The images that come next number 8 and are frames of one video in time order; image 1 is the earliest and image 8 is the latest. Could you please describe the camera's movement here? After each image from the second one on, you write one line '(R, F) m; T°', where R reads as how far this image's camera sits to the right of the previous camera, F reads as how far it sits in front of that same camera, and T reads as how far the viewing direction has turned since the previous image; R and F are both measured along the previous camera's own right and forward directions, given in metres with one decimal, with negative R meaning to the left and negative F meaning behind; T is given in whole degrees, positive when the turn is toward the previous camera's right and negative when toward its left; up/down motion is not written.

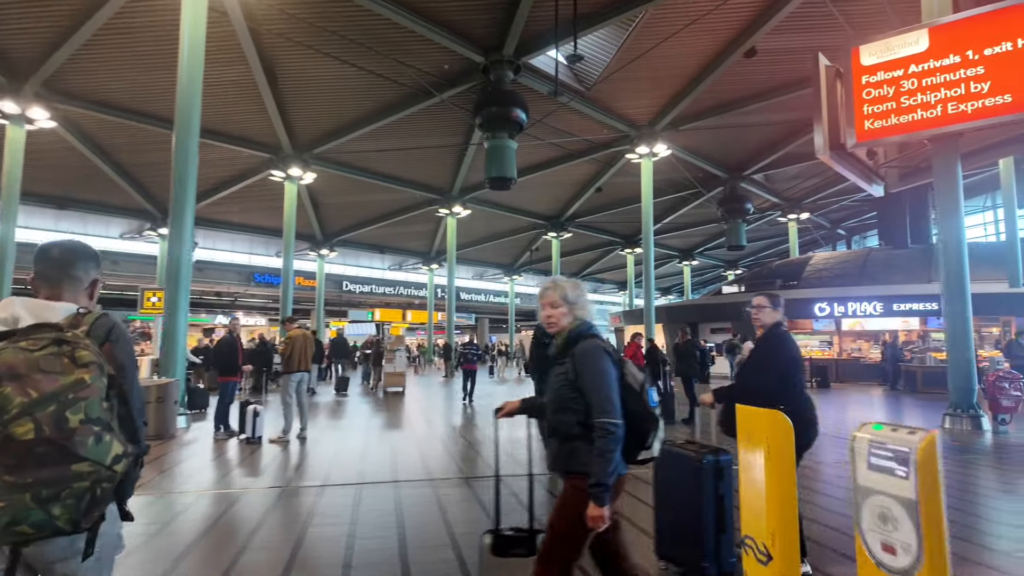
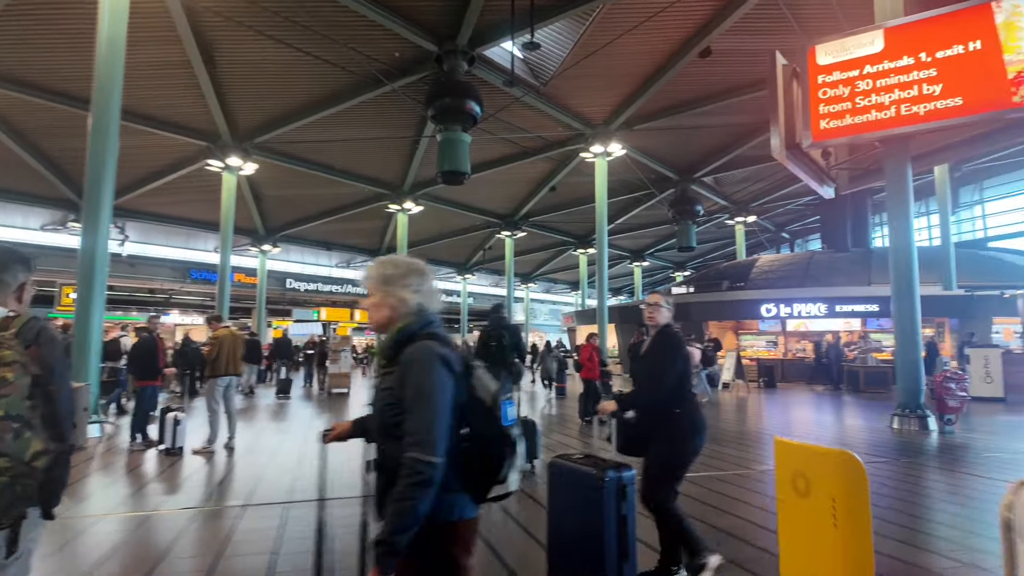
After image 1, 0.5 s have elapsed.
(0.0, +0.4) m; +5°
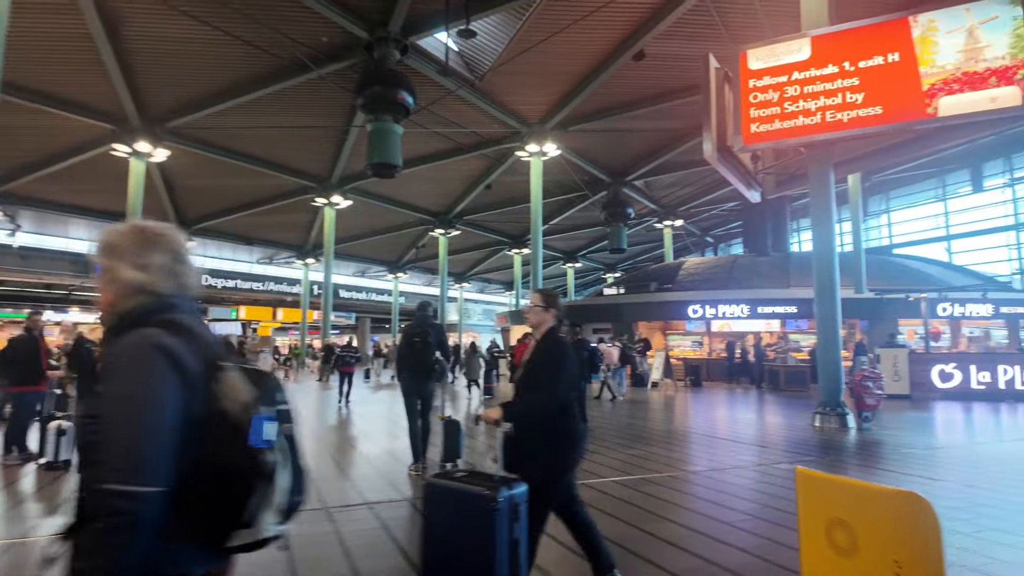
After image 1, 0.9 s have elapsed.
(0.0, +0.3) m; +6°
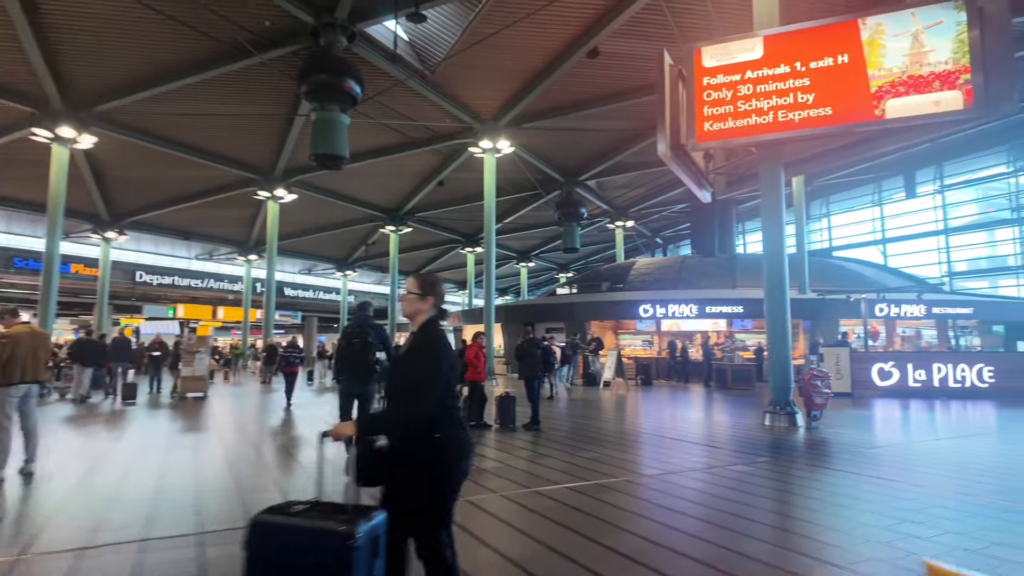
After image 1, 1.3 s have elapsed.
(0.0, +0.3) m; +5°
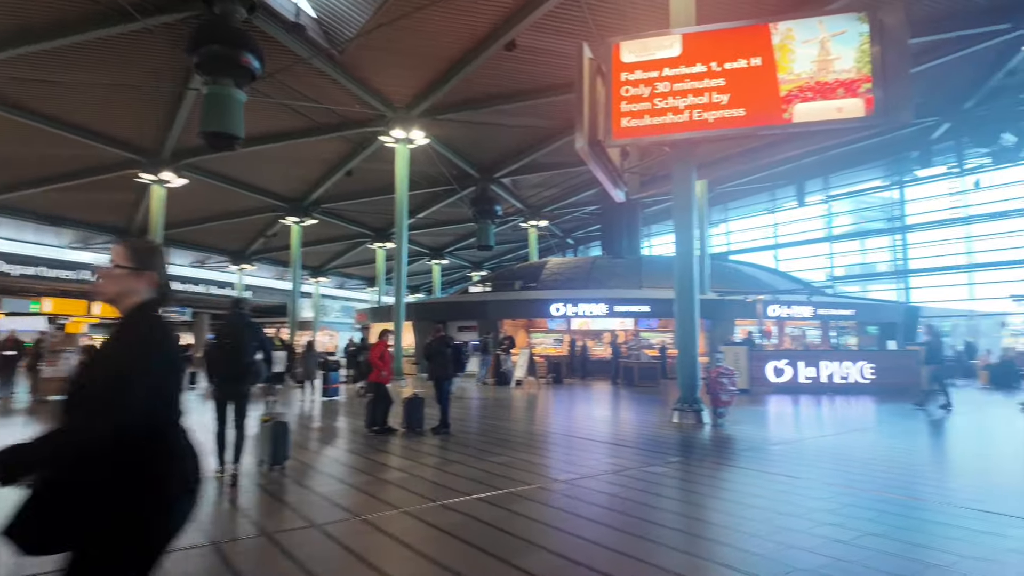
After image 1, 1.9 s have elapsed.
(0.0, +0.4) m; +9°
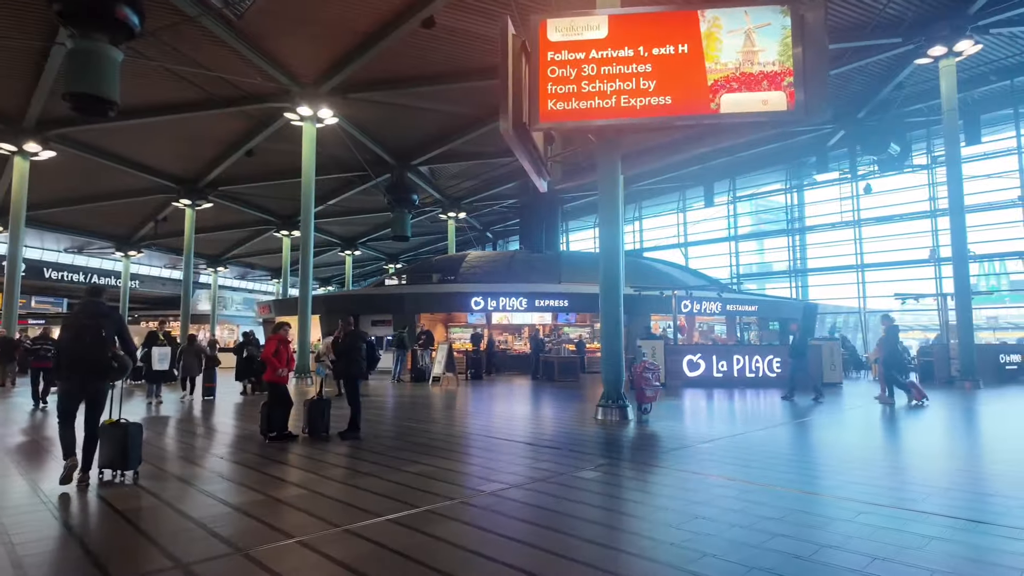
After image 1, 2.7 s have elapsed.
(0.0, +0.5) m; +8°
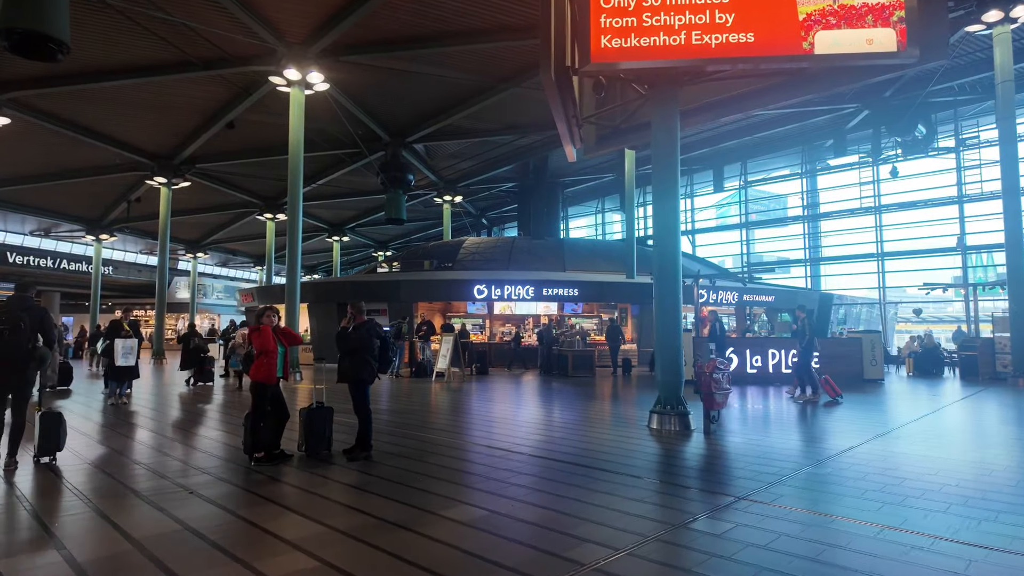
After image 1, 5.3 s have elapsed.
(-0.6, +1.4) m; +1°
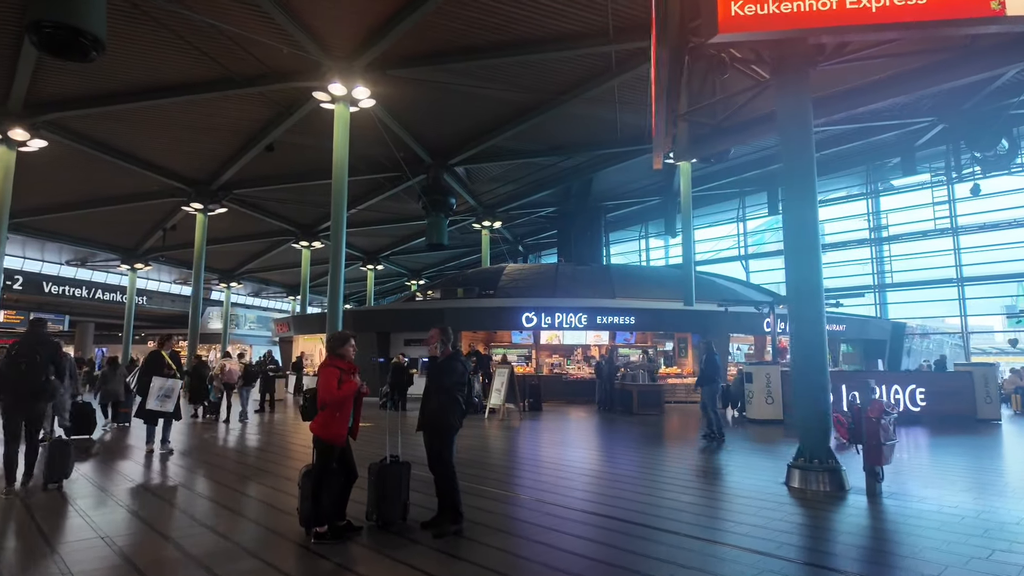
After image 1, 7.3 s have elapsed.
(-0.7, +1.1) m; -2°
